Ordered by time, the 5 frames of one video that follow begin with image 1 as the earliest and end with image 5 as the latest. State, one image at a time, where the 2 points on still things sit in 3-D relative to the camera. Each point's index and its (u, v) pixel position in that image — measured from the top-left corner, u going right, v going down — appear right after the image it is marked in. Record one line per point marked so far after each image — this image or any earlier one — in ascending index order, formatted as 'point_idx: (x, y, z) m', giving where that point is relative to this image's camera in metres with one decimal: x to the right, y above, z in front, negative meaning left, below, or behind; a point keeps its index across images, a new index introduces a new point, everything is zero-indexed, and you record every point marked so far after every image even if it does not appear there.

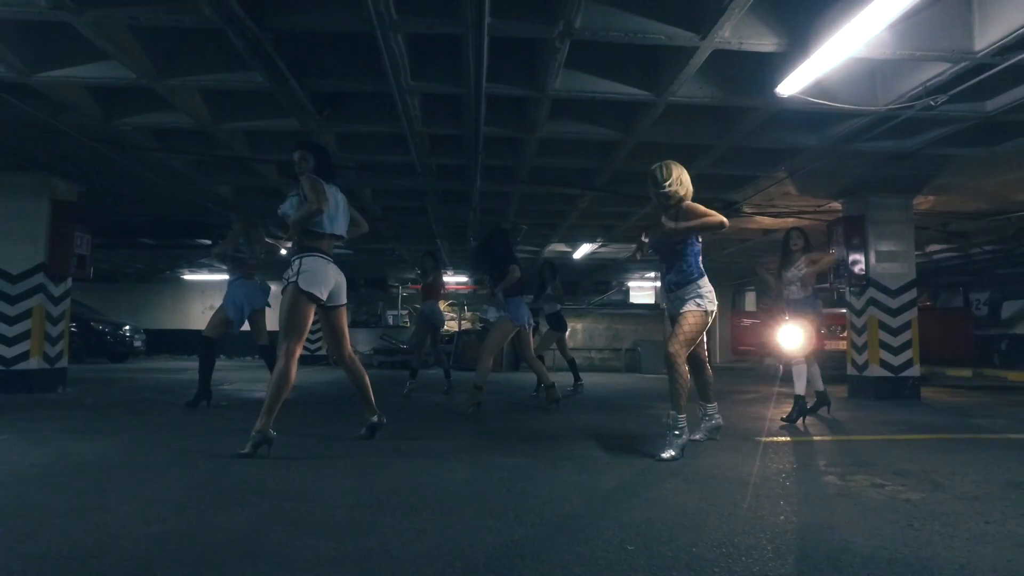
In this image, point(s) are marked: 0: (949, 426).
0: (+4.6, -1.5, +7.9) m
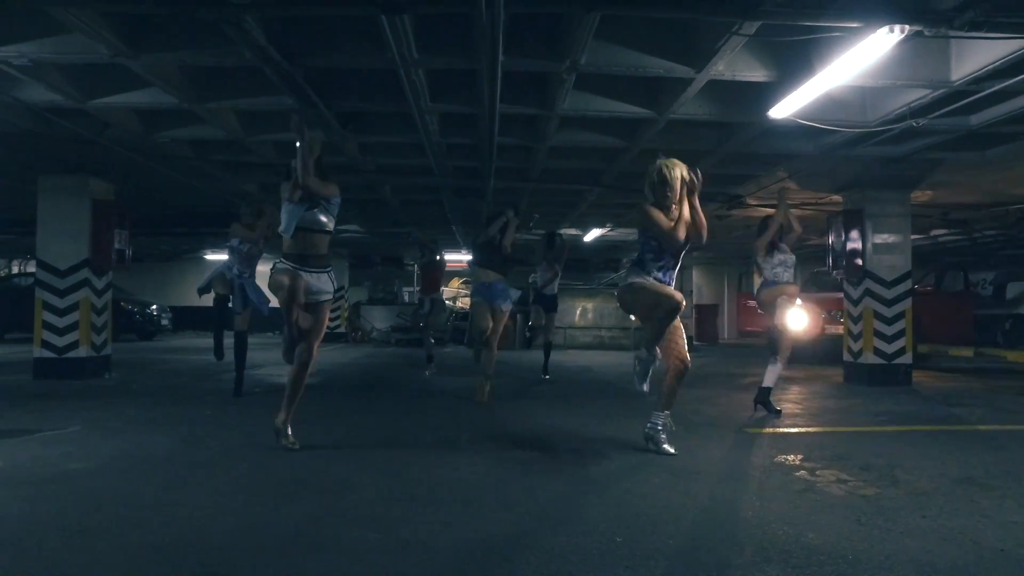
0: (+4.7, -1.4, +8.4) m
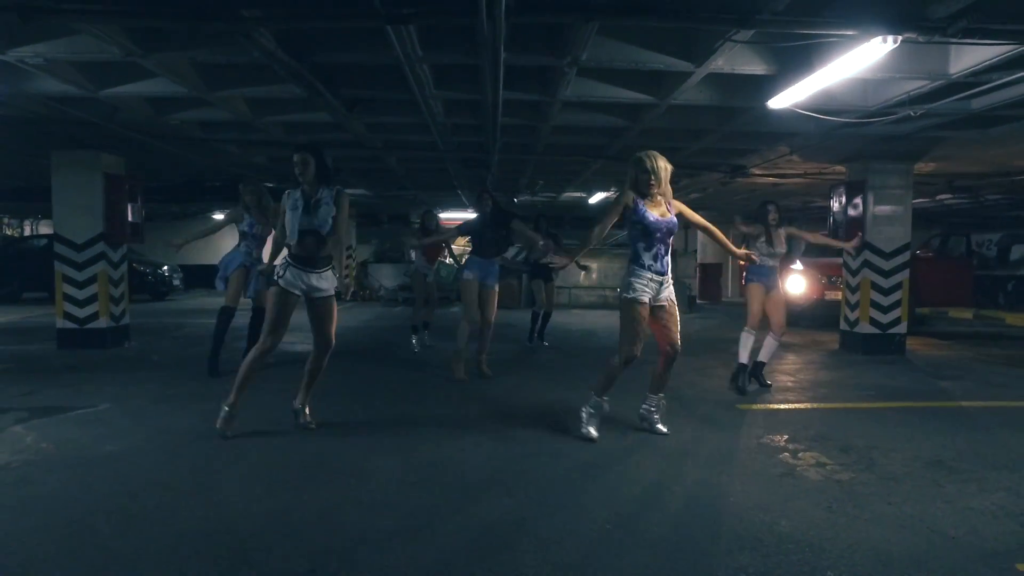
0: (+4.7, -1.2, +8.7) m
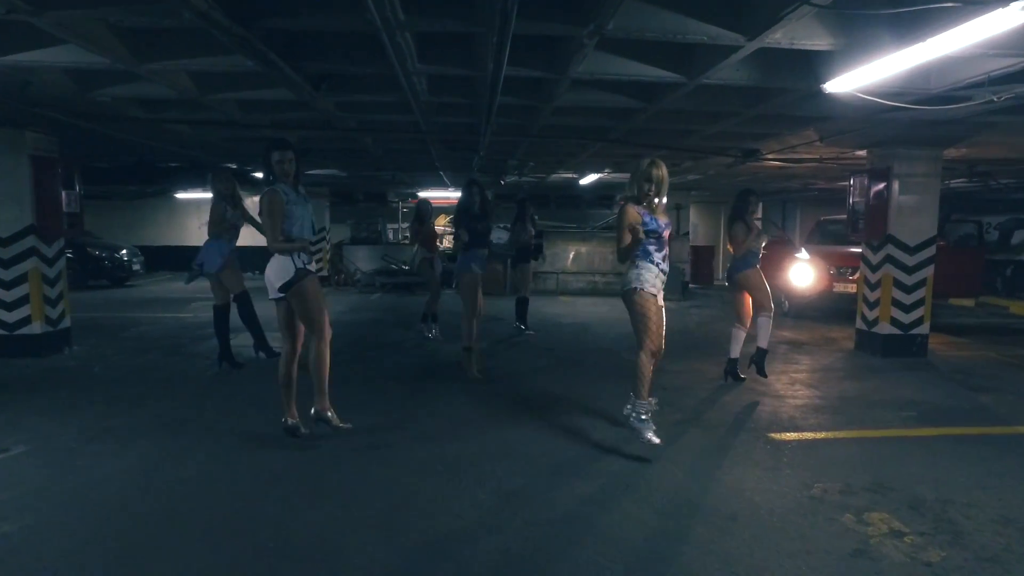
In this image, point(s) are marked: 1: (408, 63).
0: (+4.7, -1.2, +7.8) m
1: (-0.8, +1.7, +5.5) m
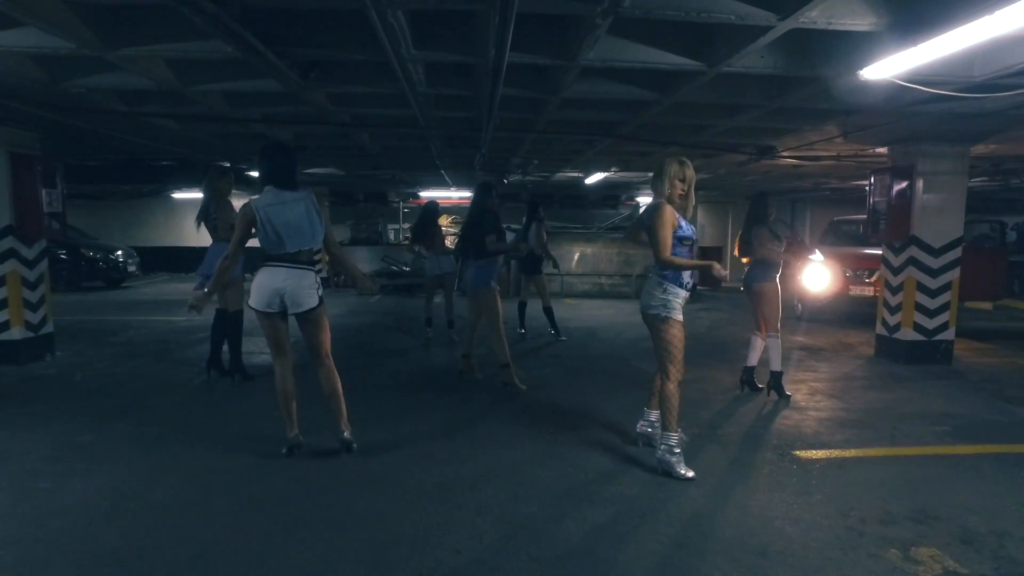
0: (+4.7, -1.3, +7.3) m
1: (-0.7, +1.6, +5.0) m
